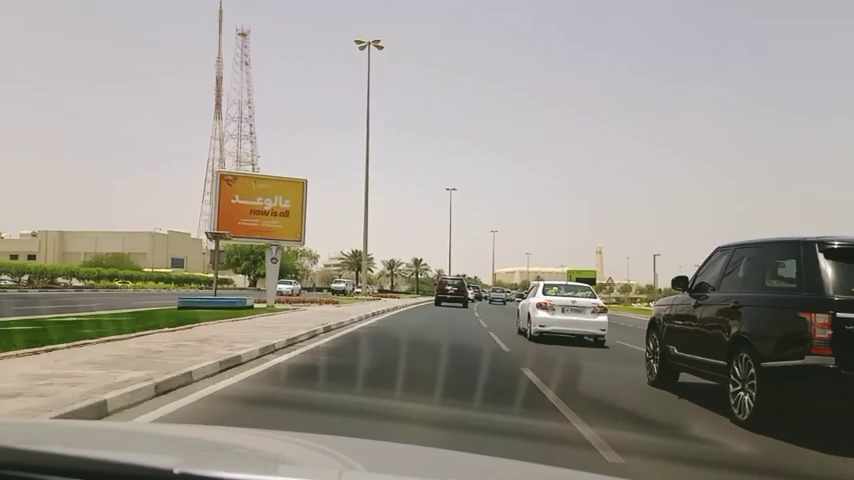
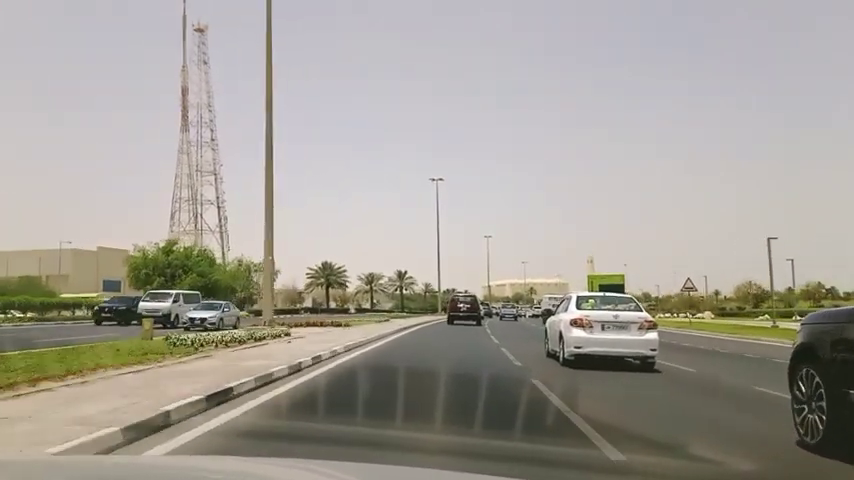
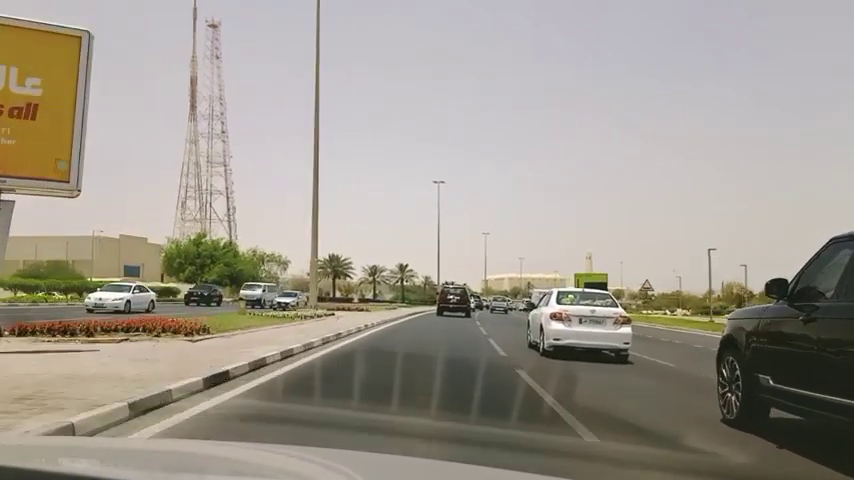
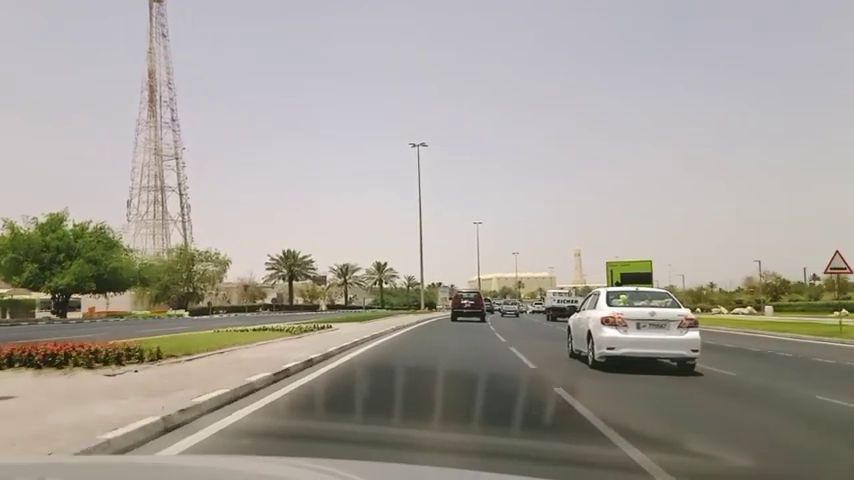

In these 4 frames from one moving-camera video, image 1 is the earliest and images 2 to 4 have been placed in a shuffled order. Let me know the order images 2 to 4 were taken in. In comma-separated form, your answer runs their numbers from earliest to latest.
3, 2, 4
